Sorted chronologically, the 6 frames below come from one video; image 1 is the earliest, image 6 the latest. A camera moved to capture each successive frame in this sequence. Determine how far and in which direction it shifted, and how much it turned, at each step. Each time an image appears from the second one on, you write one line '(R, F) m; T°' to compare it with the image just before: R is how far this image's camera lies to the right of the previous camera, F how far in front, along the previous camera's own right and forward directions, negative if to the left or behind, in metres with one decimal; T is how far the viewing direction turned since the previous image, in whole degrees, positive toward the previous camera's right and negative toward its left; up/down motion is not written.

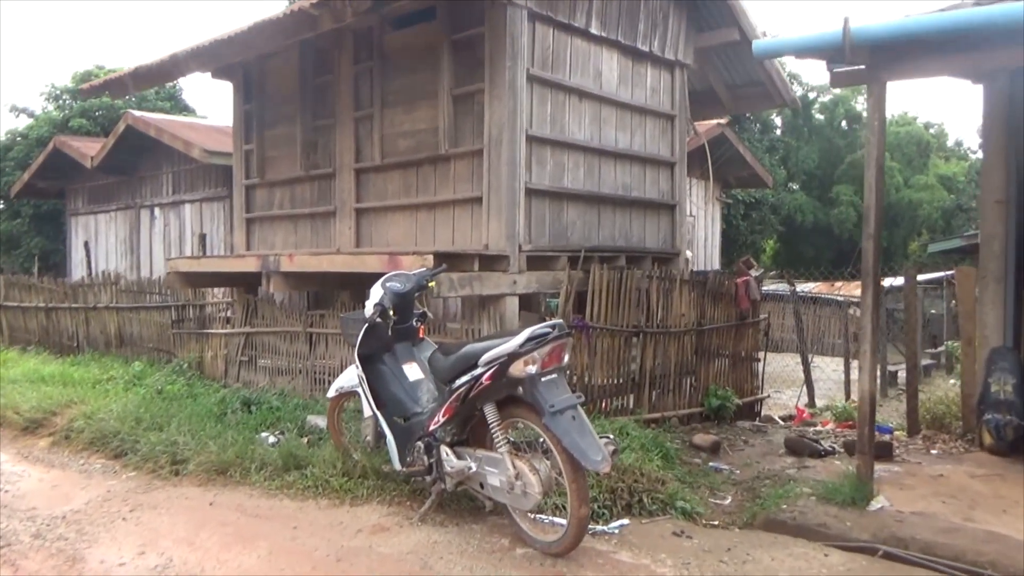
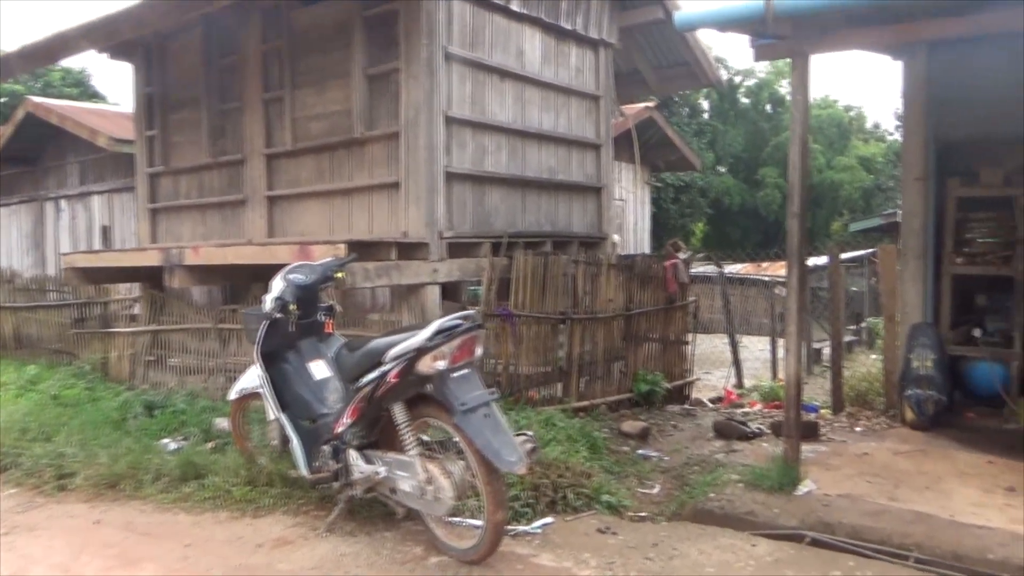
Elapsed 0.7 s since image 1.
(+0.1, +0.2) m; +5°
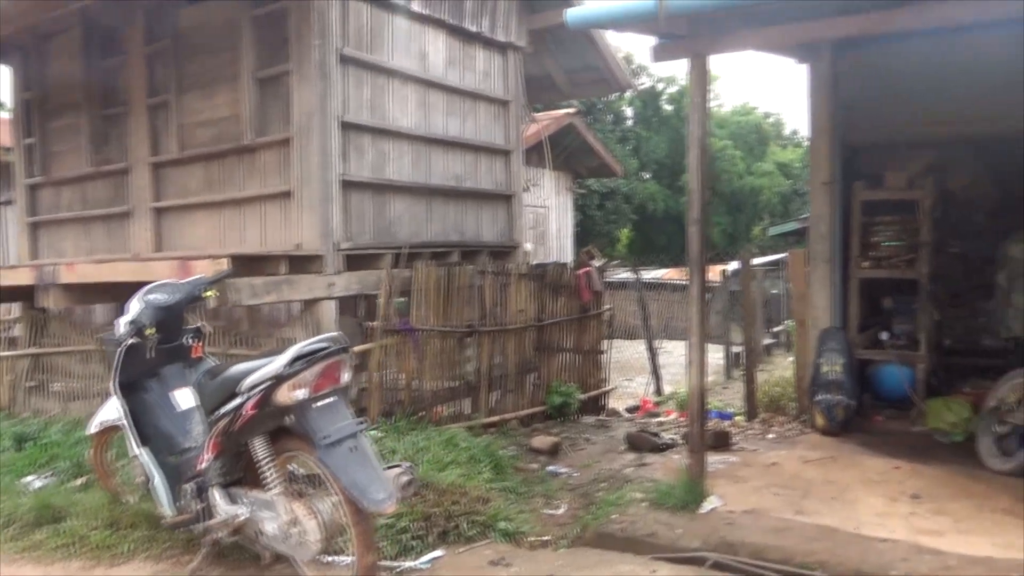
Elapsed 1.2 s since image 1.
(+0.2, +0.2) m; +5°
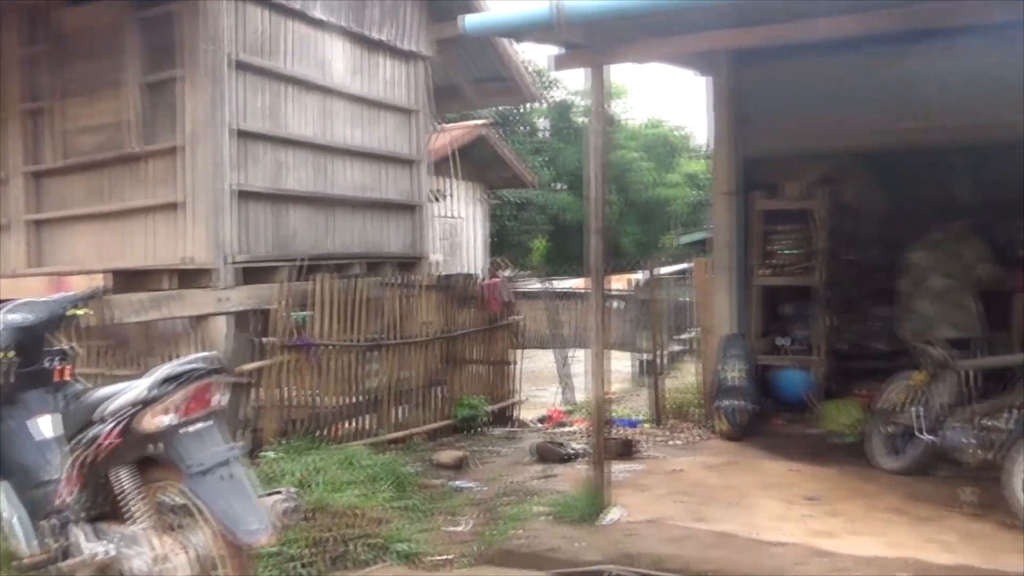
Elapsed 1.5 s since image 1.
(+0.1, +0.1) m; +6°
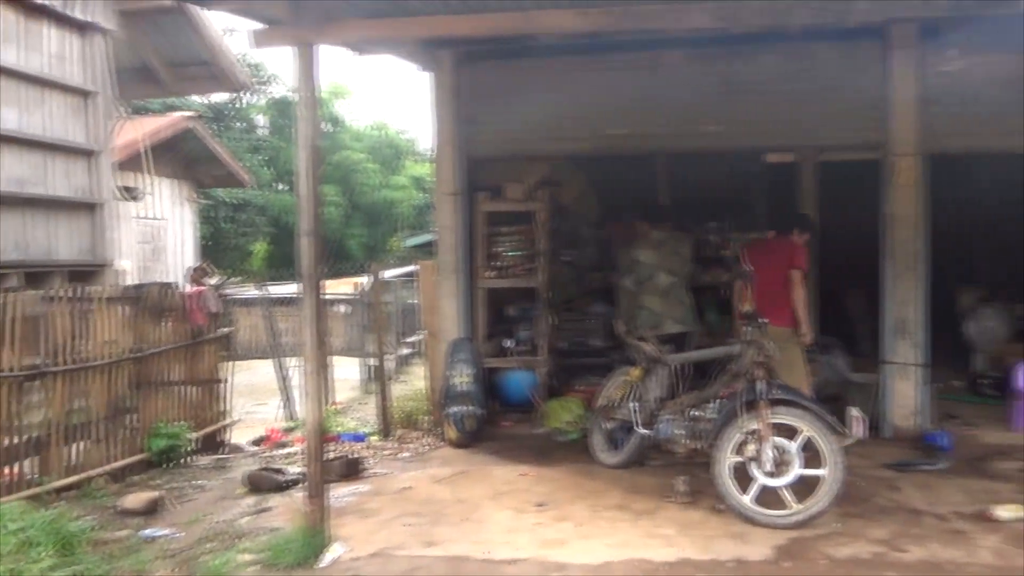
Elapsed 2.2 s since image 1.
(+0.1, +0.4) m; +19°
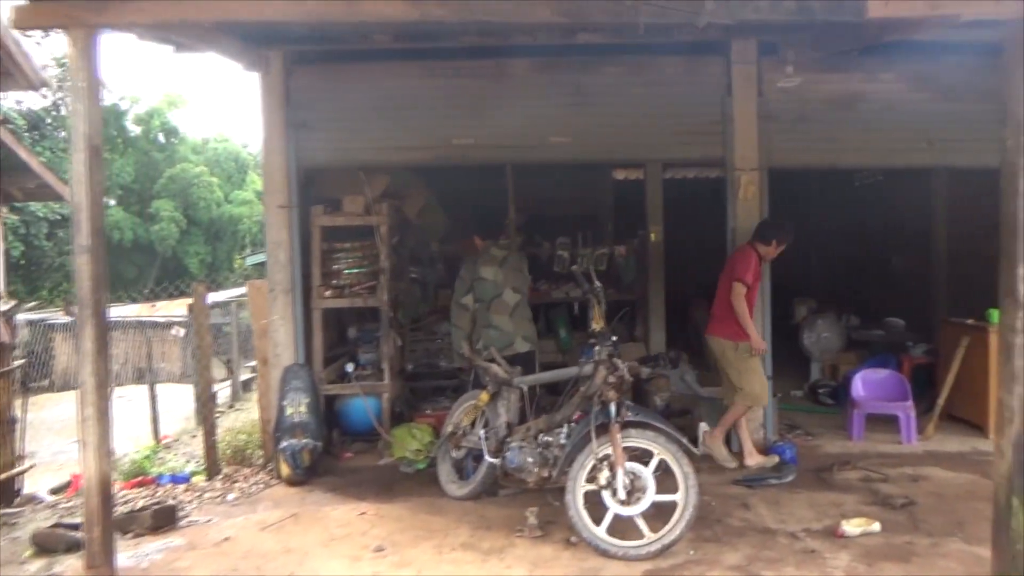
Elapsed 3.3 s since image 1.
(+0.1, +0.4) m; +10°
